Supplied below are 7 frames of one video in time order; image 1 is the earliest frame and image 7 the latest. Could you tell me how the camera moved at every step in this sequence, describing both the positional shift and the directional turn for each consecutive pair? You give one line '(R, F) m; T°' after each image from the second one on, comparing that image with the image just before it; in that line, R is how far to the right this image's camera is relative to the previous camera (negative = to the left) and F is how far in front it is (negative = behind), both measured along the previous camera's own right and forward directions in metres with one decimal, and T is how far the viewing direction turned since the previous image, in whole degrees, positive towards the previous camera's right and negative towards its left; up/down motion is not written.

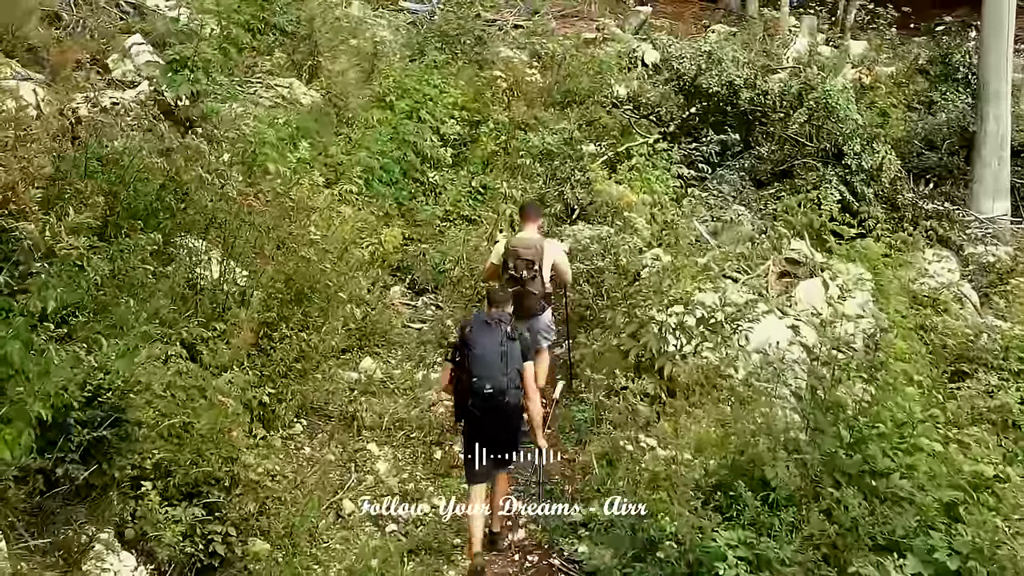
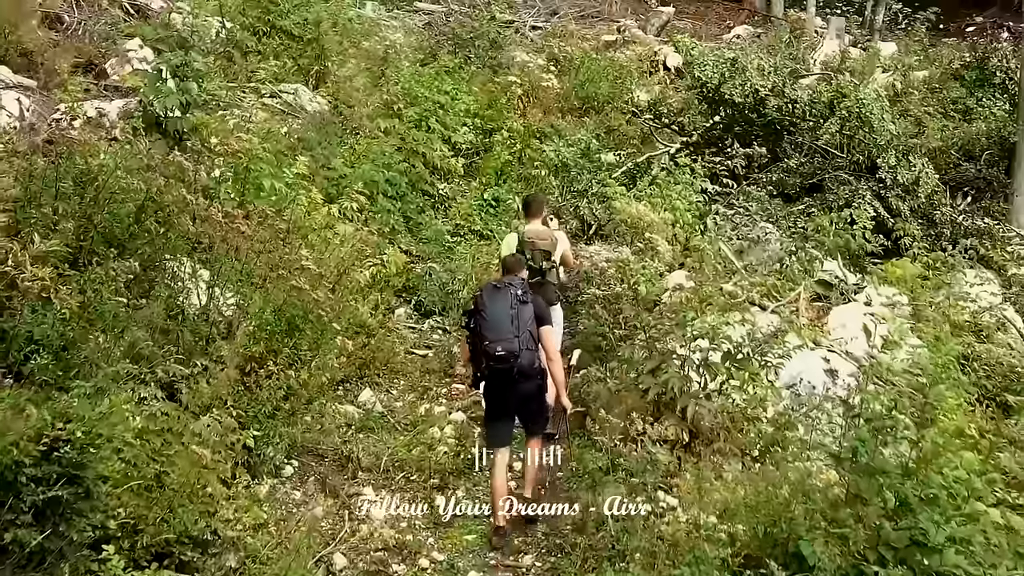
(+0.1, +0.5) m; -1°
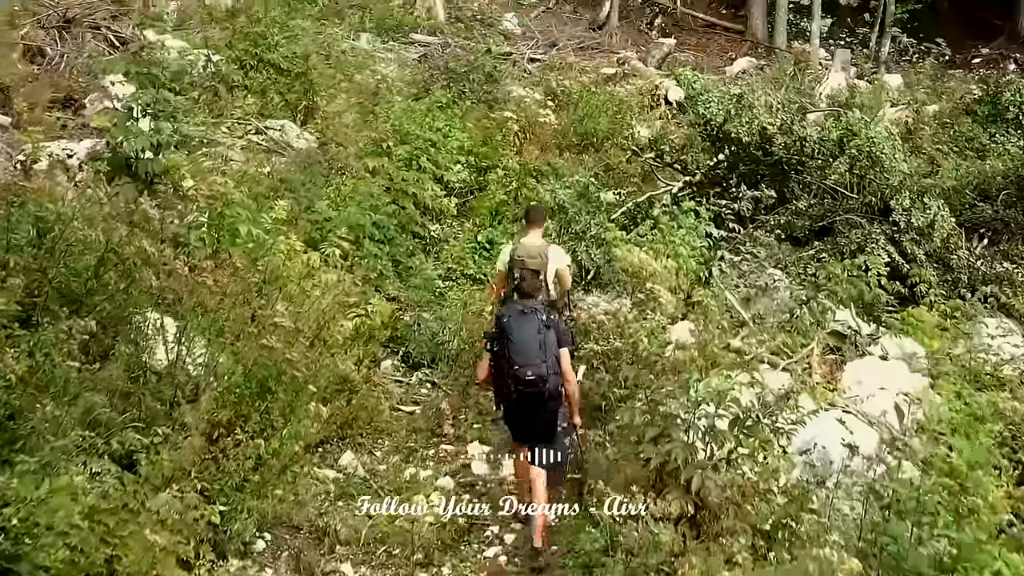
(+0.1, +0.4) m; 0°
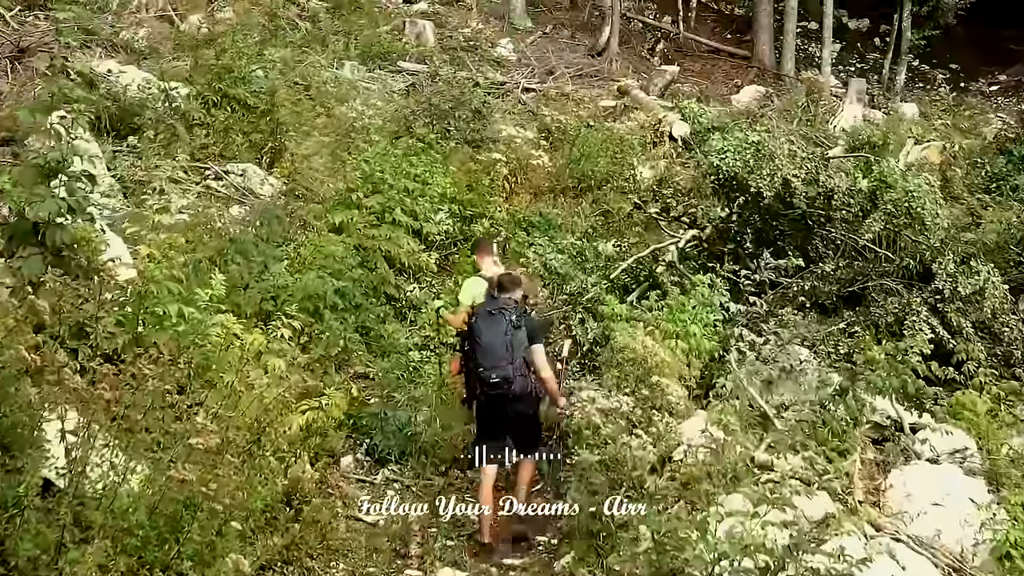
(+0.1, +0.9) m; 0°
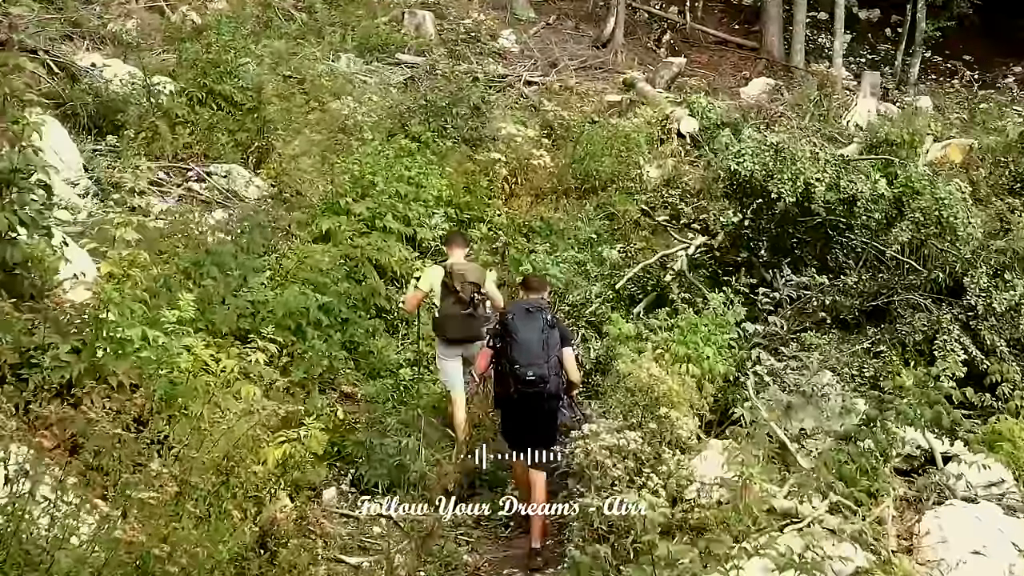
(0.0, +0.5) m; 0°
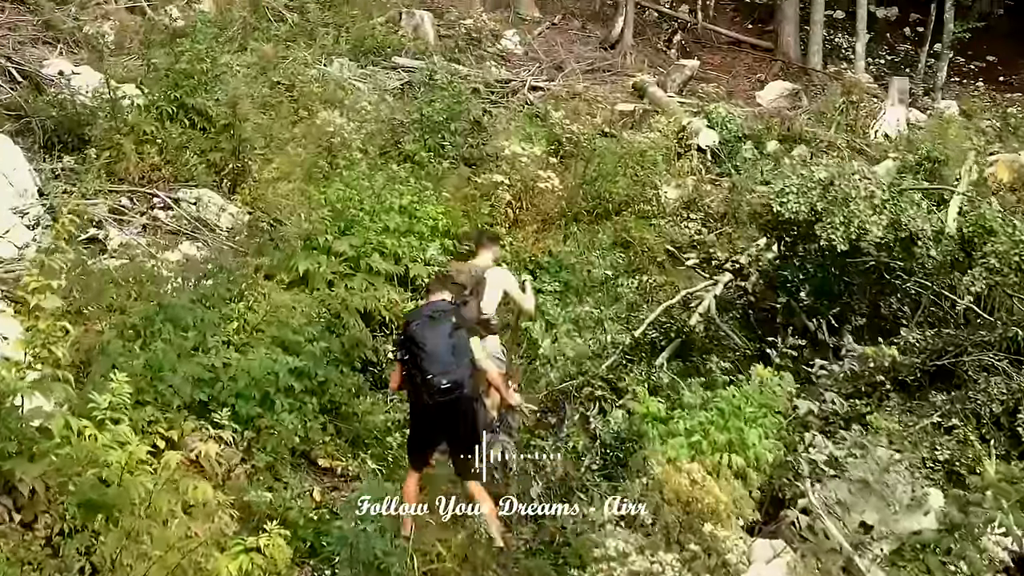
(0.0, +0.9) m; 0°
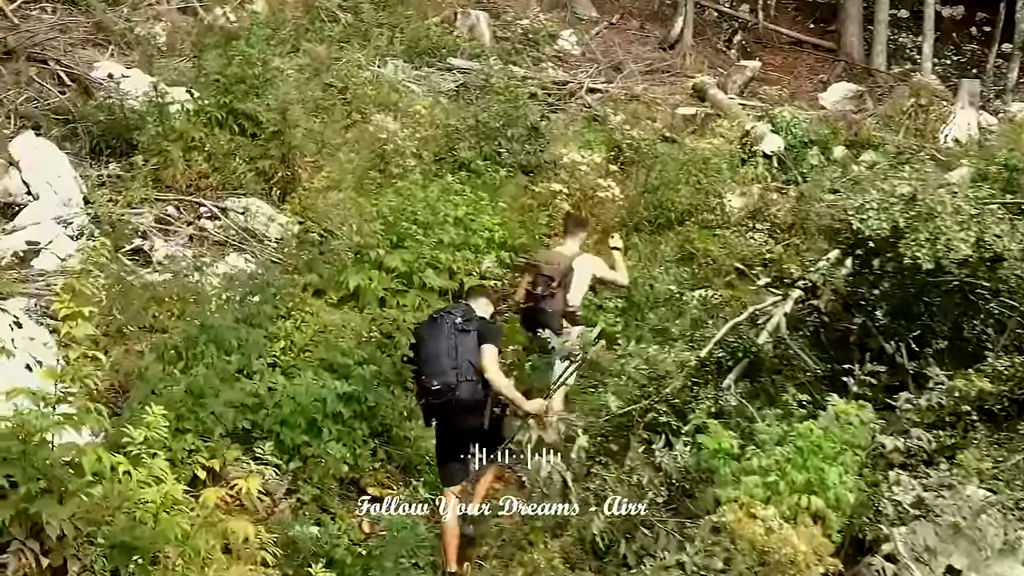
(-0.1, +0.4) m; -3°
